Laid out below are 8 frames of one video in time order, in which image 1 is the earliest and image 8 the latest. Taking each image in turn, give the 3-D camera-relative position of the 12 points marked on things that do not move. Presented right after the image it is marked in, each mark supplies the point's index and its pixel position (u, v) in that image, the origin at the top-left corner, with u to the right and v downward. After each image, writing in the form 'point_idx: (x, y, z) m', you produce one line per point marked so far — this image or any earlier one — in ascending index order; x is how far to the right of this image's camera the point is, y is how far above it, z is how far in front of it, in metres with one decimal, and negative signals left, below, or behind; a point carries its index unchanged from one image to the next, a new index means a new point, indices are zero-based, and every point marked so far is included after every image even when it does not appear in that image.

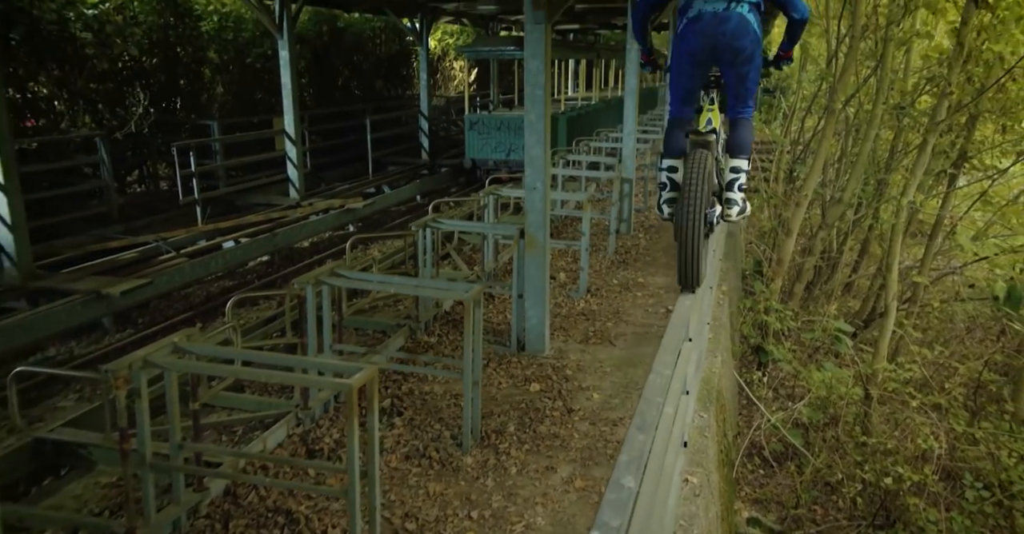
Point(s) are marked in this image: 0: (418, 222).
0: (-0.8, +0.4, +7.6) m
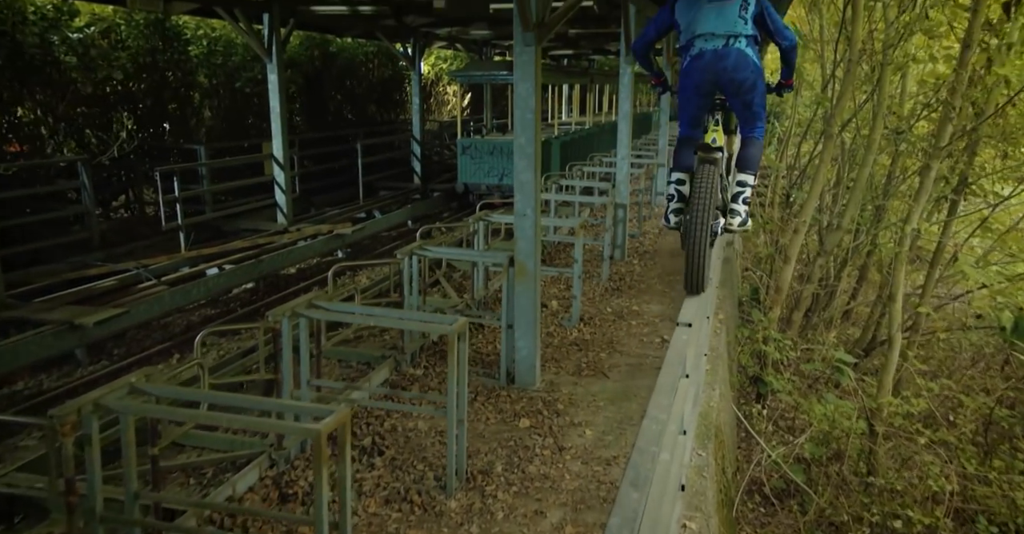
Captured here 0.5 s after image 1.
0: (-0.9, +0.2, +7.4) m
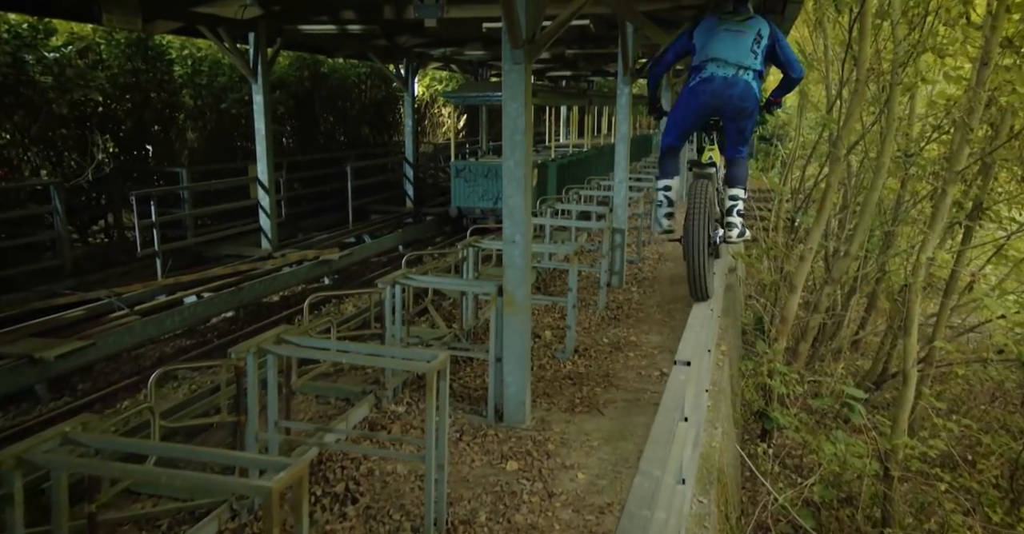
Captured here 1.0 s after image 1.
0: (-1.0, -0.1, +6.9) m
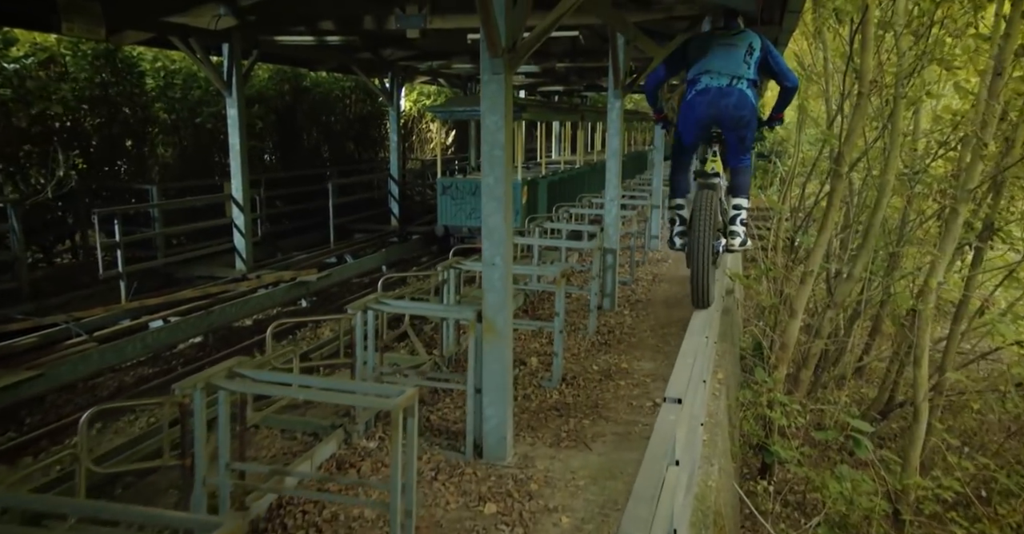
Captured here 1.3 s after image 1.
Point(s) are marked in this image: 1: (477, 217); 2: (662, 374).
0: (-1.2, -0.3, +6.5) m
1: (-0.5, +0.7, +12.1) m
2: (+1.4, -1.0, +7.9) m
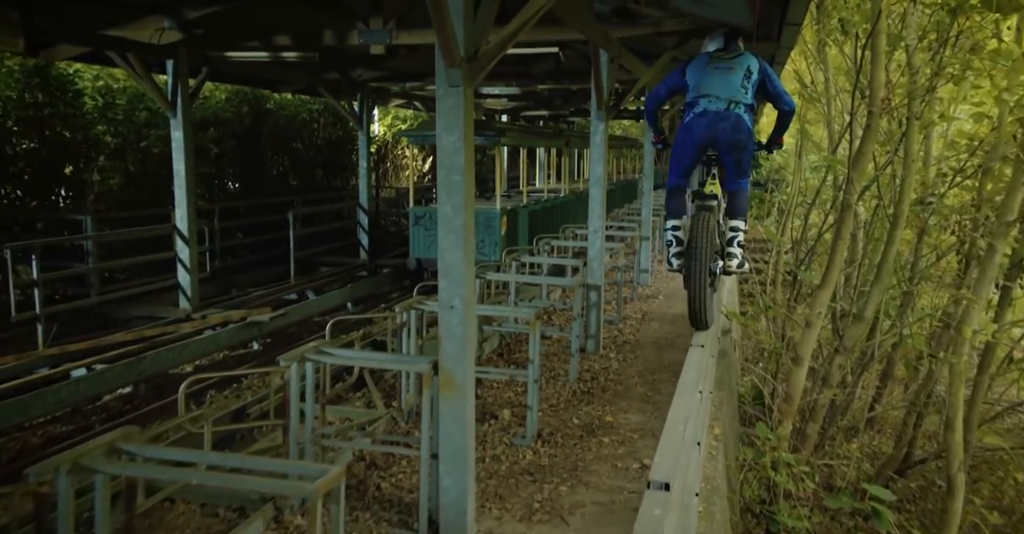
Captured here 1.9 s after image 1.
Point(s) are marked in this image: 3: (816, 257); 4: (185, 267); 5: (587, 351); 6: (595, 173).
0: (-1.4, -0.6, +5.5) m
1: (-0.8, +0.2, +11.2) m
2: (+1.1, -1.3, +7.0) m
3: (+3.2, +0.1, +9.0) m
4: (-3.3, 0.0, +8.7) m
5: (+0.8, -0.9, +9.0) m
6: (+0.9, +1.0, +8.9) m
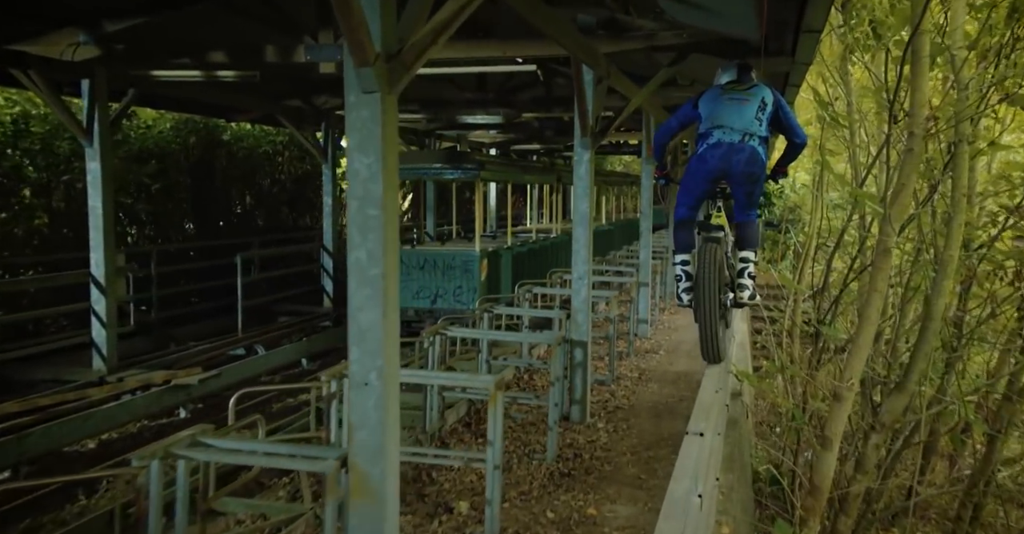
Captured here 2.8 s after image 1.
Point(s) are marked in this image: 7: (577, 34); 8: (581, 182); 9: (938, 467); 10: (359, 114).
0: (-1.7, -0.9, +4.2) m
1: (-1.0, -0.3, +9.9) m
2: (+0.9, -1.7, +5.6) m
3: (+2.9, -0.4, +7.7) m
4: (-3.6, -0.5, +7.4) m
5: (+0.5, -1.4, +7.6) m
6: (+0.6, +0.5, +7.6) m
7: (+0.5, +1.9, +6.9) m
8: (+0.6, +0.8, +7.7) m
9: (+3.6, -1.7, +7.2) m
10: (-0.7, +0.7, +3.9) m
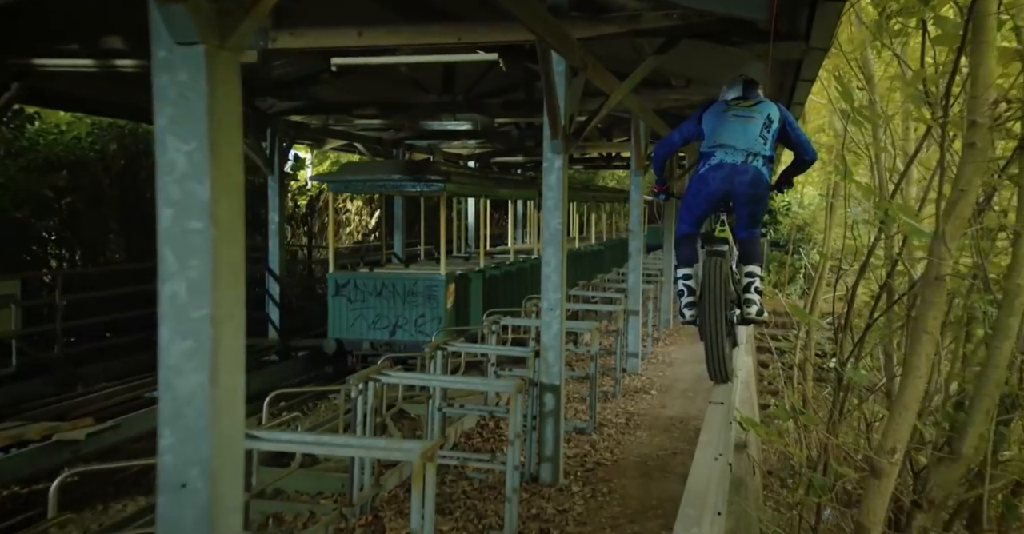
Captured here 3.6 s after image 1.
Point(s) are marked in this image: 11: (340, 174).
0: (-2.0, -1.0, +2.9) m
1: (-1.3, -0.6, +8.6) m
2: (+0.5, -1.9, +4.3) m
3: (+2.6, -0.6, +6.3) m
4: (-3.9, -0.7, +6.1) m
5: (+0.2, -1.6, +6.3) m
6: (+0.3, +0.3, +6.3) m
7: (+0.2, +1.7, +5.6) m
8: (+0.3, +0.6, +6.4) m
9: (+3.3, -1.9, +5.9) m
10: (-1.0, +0.6, +2.6) m
11: (-1.6, +1.0, +9.7) m
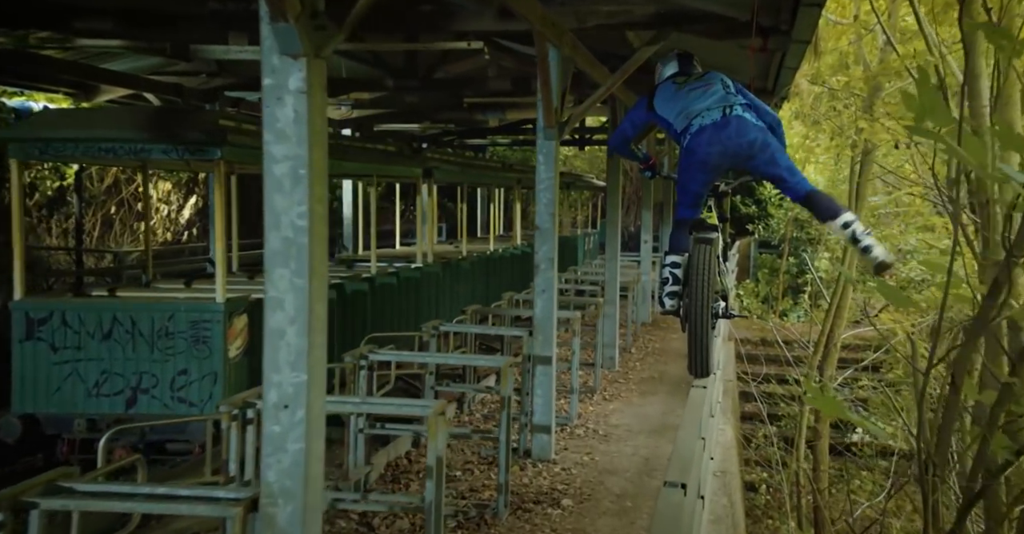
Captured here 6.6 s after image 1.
0: (-3.0, -1.2, -0.7) m
1: (-2.4, -0.8, +4.9) m
2: (-0.5, -2.0, +0.7) m
3: (+1.6, -0.7, +2.8) m
4: (-5.0, -0.8, +2.4) m
5: (-0.8, -1.7, +2.7) m
6: (-0.8, +0.1, +2.7) m
7: (-0.8, +1.5, +2.0) m
8: (-0.7, +0.4, +2.8) m
9: (+2.2, -2.0, +2.3) m
10: (-2.0, +0.4, -1.1) m
11: (-2.7, +0.9, +6.0) m
